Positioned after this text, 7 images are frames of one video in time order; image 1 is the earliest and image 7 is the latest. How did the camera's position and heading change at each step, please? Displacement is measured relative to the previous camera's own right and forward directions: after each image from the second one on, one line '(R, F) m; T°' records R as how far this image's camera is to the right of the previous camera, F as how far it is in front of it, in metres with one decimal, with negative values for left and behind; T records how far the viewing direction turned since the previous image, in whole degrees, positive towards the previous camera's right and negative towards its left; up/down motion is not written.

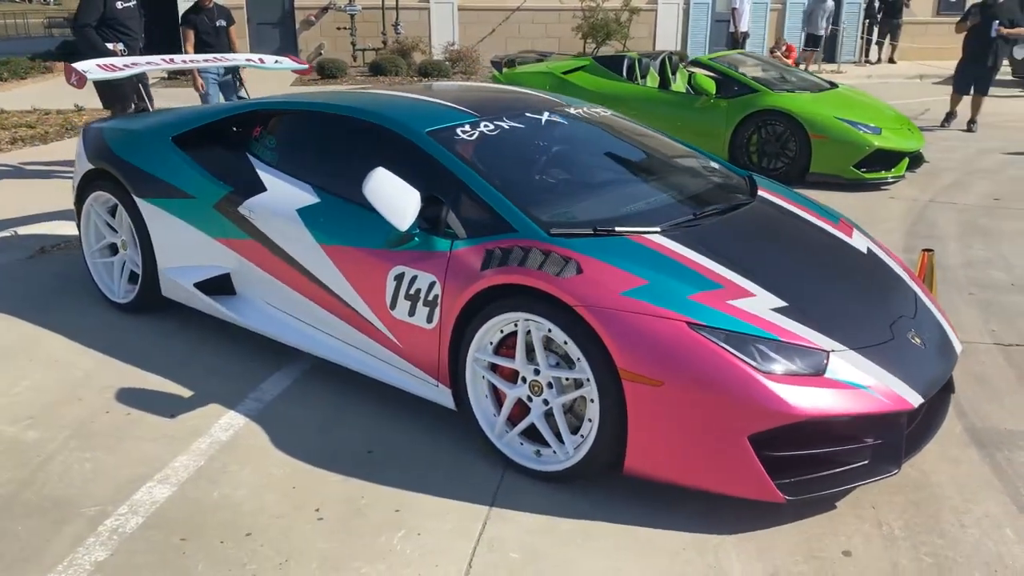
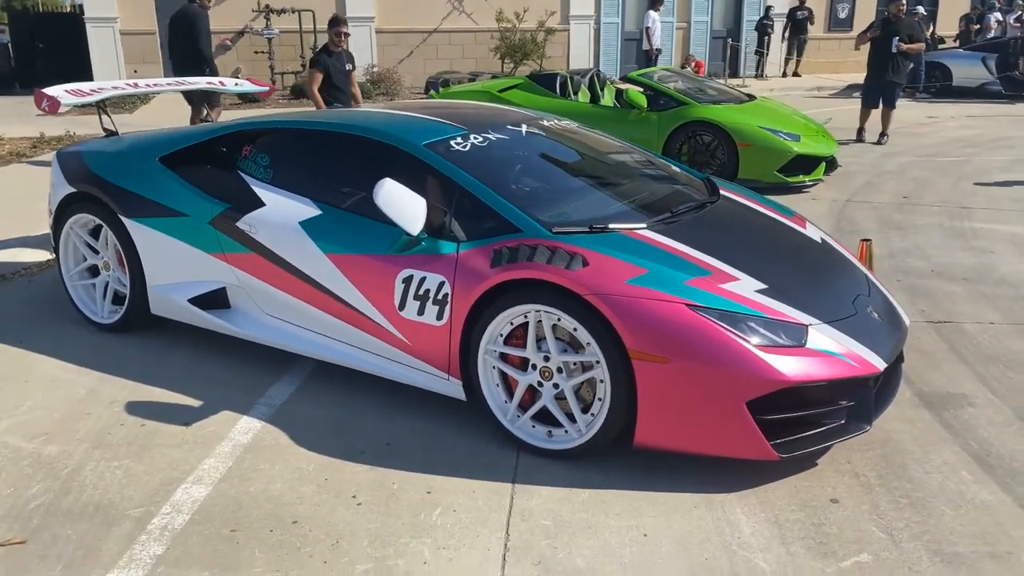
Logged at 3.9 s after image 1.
(-0.4, -0.3) m; +6°
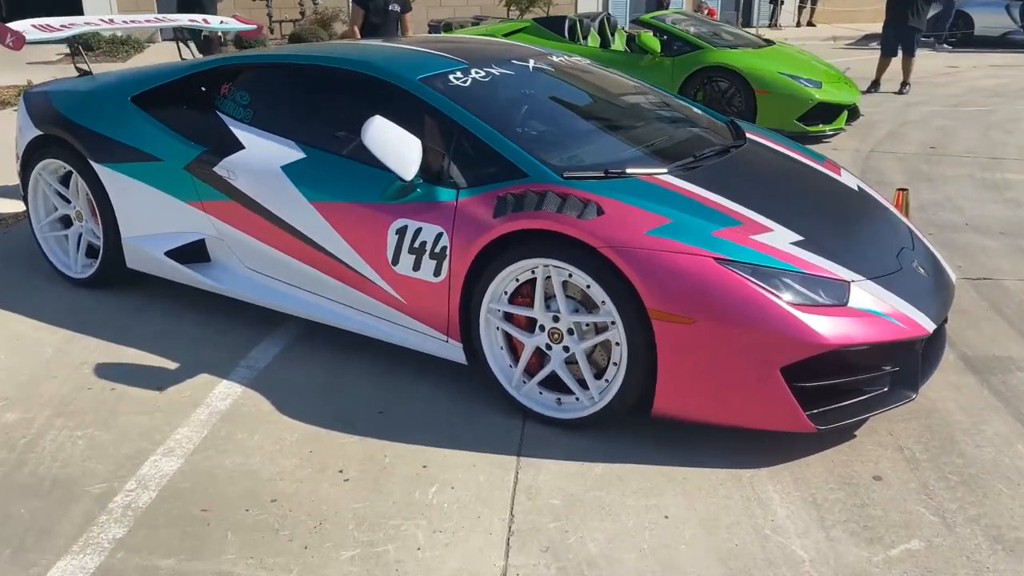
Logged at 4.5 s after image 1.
(0.0, +0.4) m; 0°
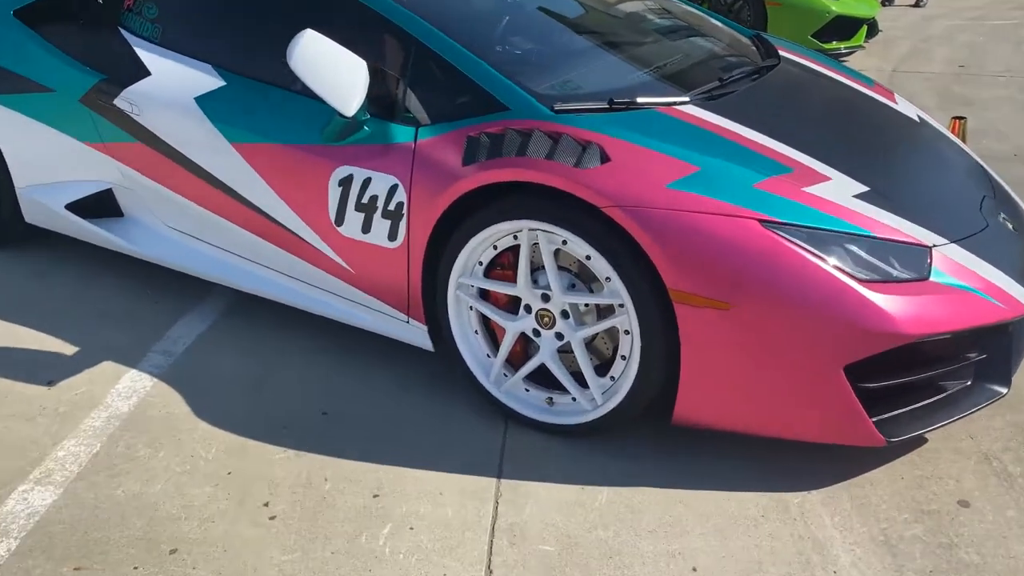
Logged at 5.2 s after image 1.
(0.0, +0.7) m; +1°
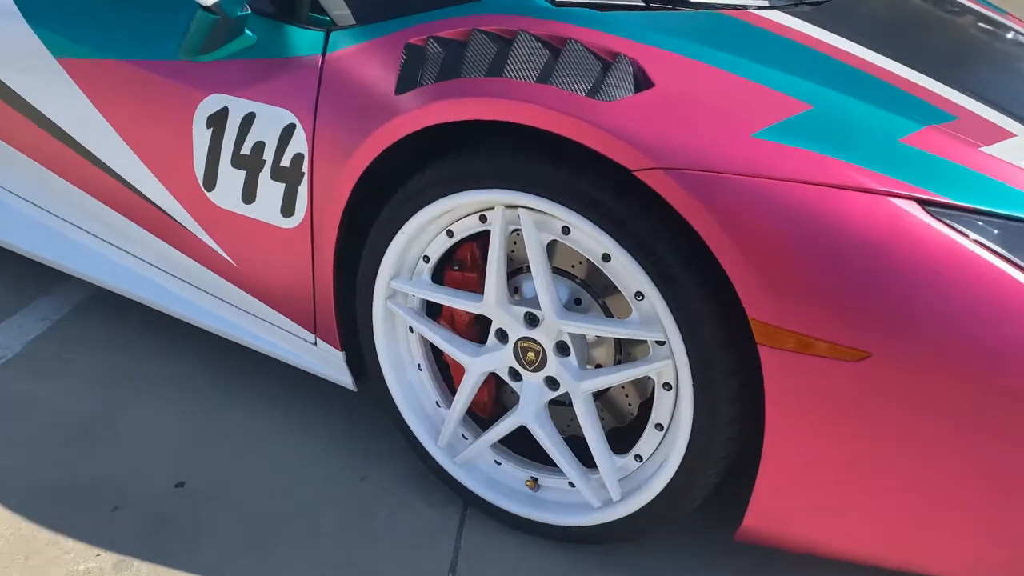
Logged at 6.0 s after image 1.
(0.0, +0.9) m; +1°
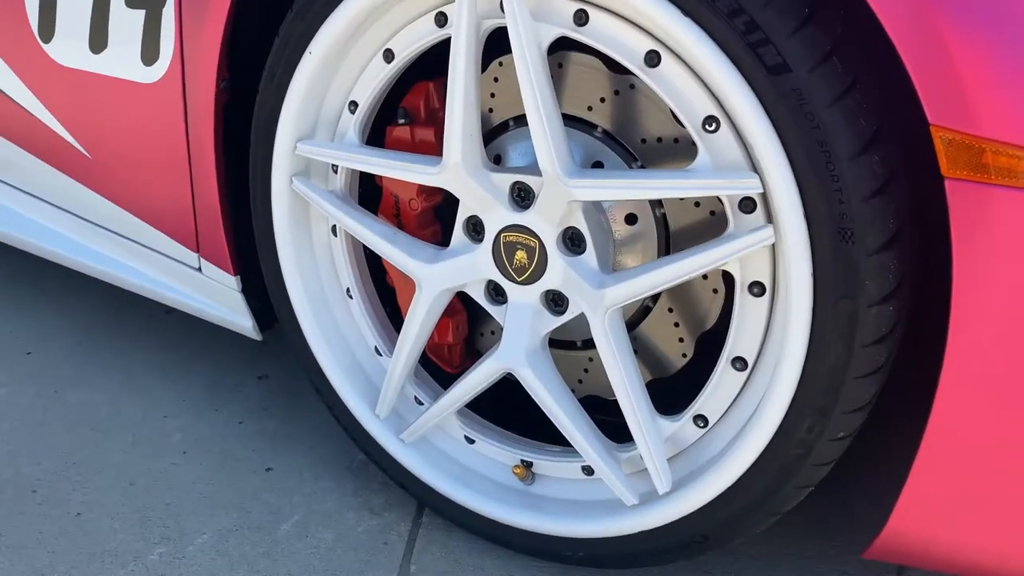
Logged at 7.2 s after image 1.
(0.0, +0.5) m; 0°
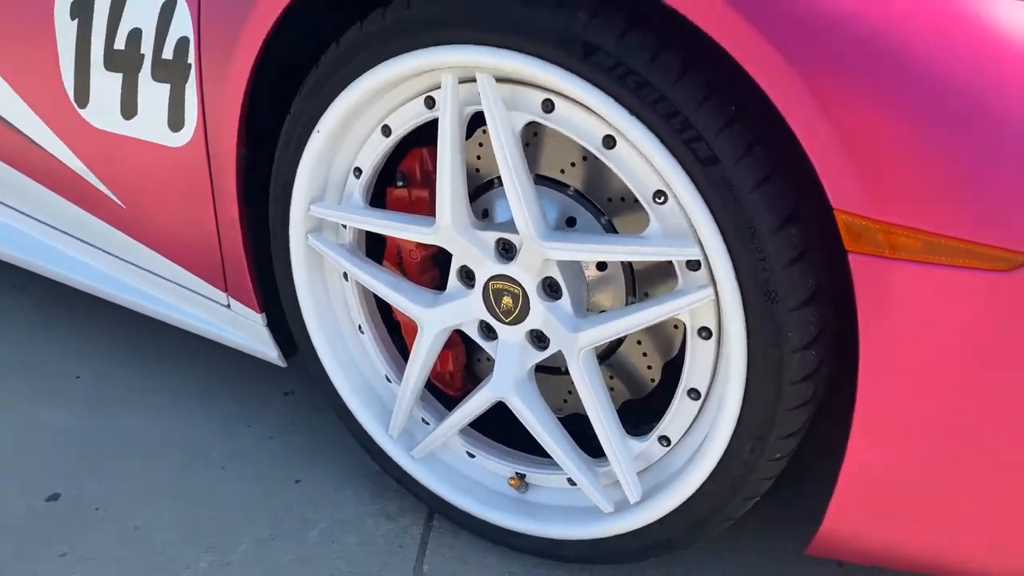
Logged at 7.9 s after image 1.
(0.0, -0.1) m; -1°
